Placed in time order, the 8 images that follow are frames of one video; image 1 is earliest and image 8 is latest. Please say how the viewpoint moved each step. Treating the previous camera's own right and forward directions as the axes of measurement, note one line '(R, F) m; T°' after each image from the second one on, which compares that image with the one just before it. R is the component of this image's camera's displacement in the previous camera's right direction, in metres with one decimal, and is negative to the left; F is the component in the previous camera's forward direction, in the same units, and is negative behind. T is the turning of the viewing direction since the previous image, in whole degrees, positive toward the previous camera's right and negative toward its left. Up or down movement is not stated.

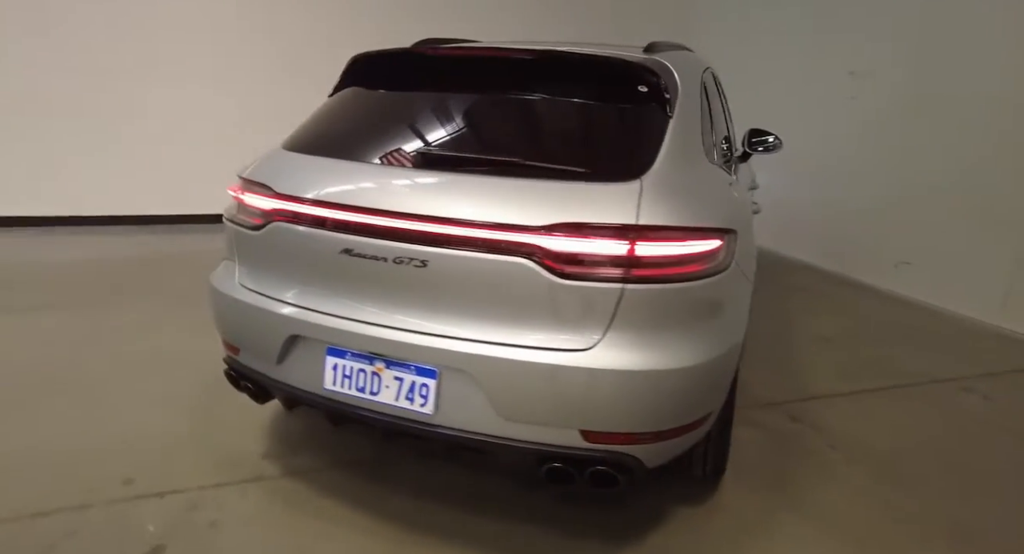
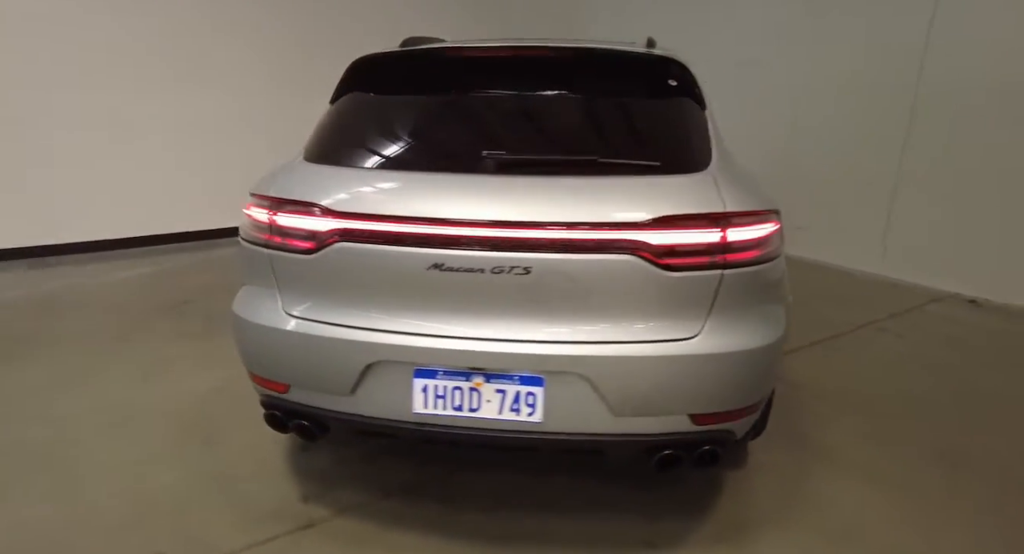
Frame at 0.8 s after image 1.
(-0.5, +0.1) m; +13°
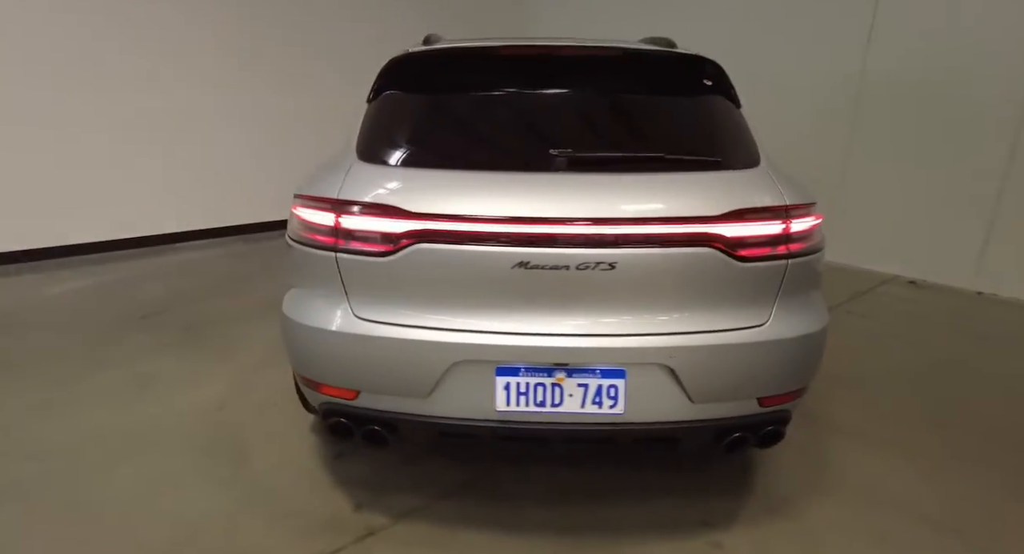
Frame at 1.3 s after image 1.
(-0.3, 0.0) m; +7°
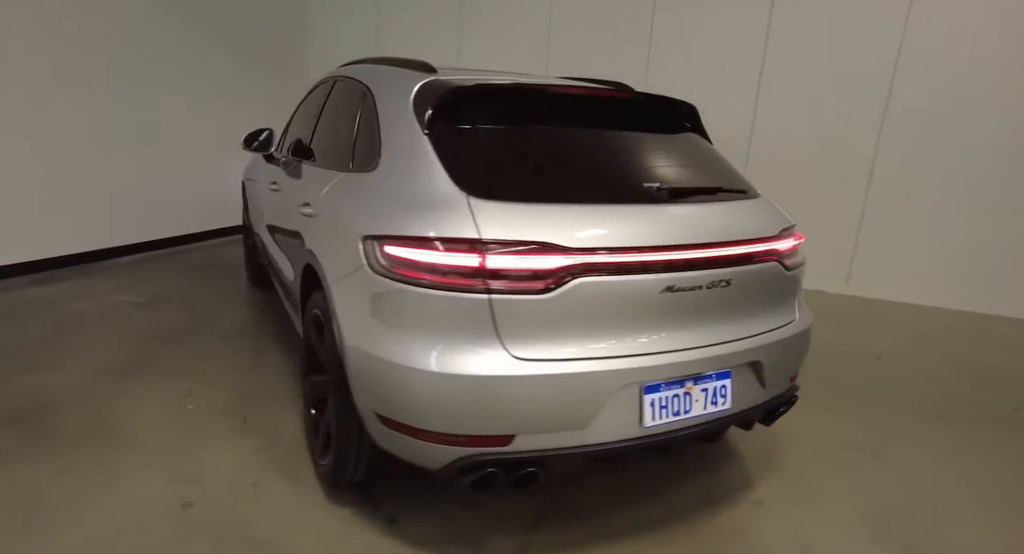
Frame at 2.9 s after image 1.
(-1.0, +0.2) m; +27°
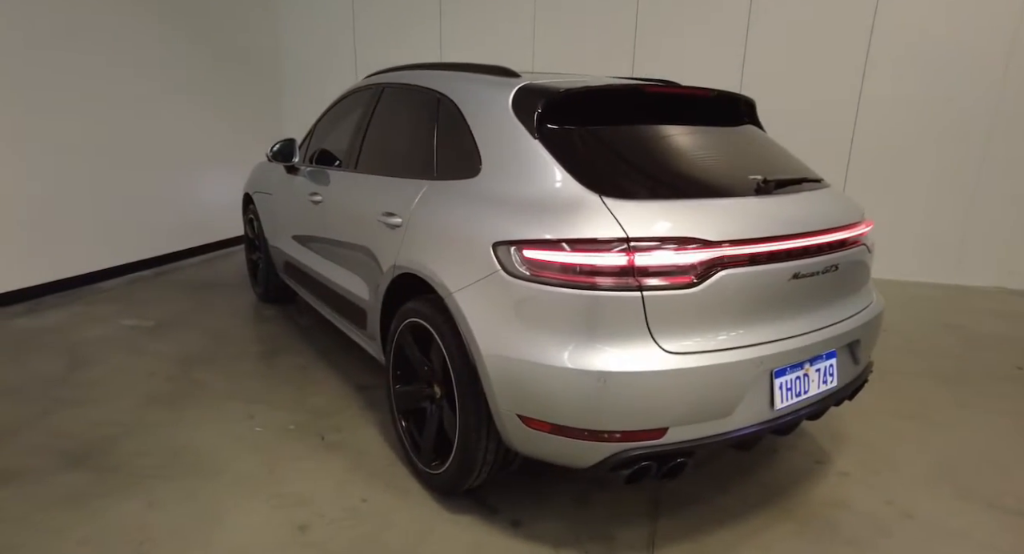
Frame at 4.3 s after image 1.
(-0.5, 0.0) m; +5°
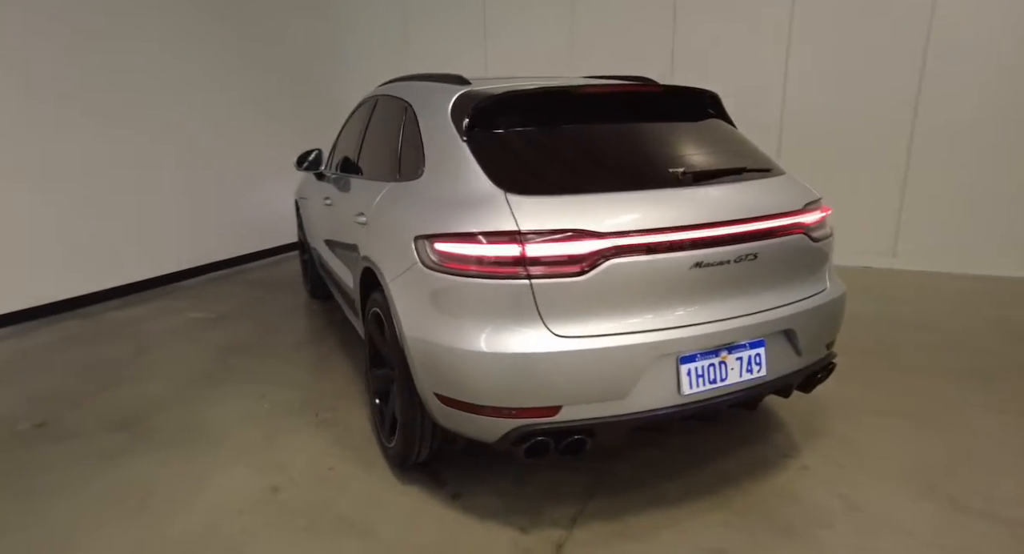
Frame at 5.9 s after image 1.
(+0.5, -0.1) m; -9°
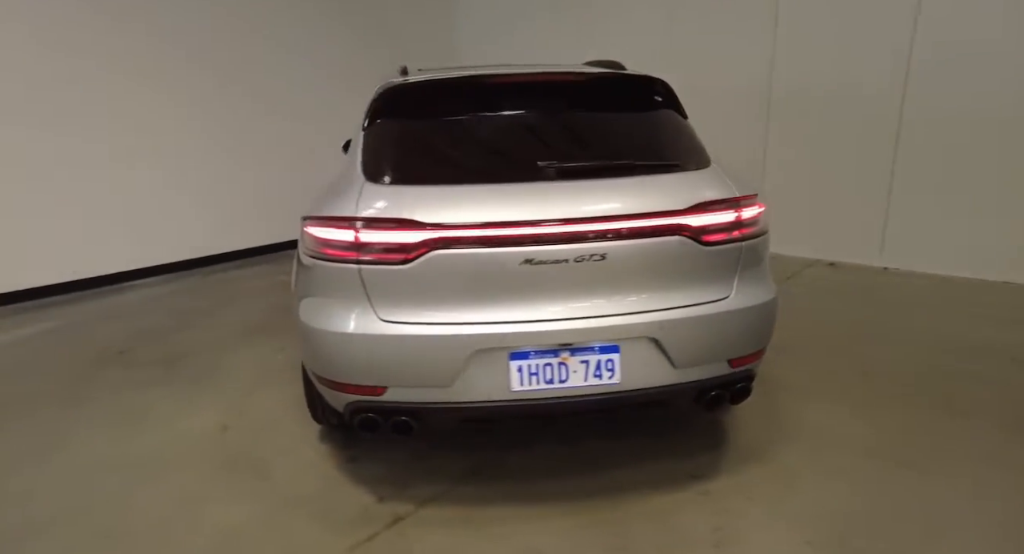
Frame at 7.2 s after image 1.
(+0.9, +0.1) m; -17°
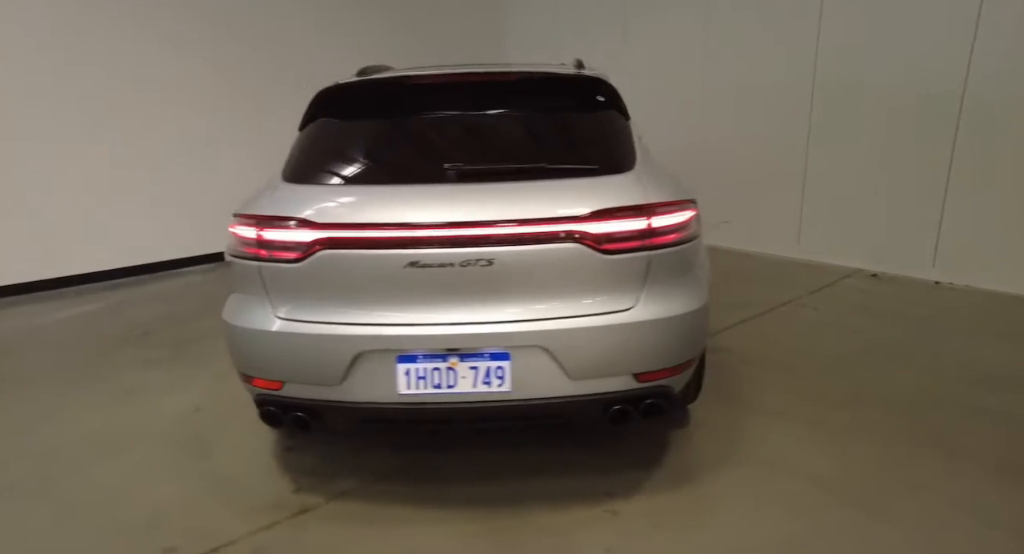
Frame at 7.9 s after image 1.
(+0.5, +0.1) m; -8°
